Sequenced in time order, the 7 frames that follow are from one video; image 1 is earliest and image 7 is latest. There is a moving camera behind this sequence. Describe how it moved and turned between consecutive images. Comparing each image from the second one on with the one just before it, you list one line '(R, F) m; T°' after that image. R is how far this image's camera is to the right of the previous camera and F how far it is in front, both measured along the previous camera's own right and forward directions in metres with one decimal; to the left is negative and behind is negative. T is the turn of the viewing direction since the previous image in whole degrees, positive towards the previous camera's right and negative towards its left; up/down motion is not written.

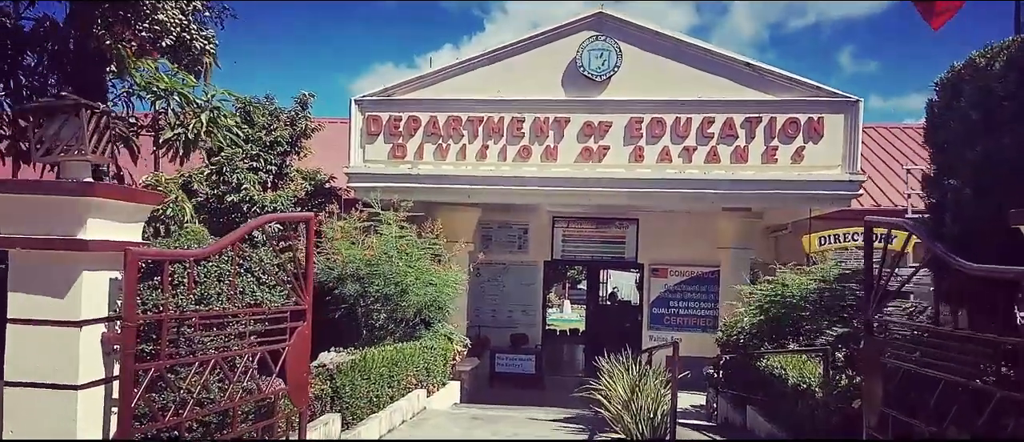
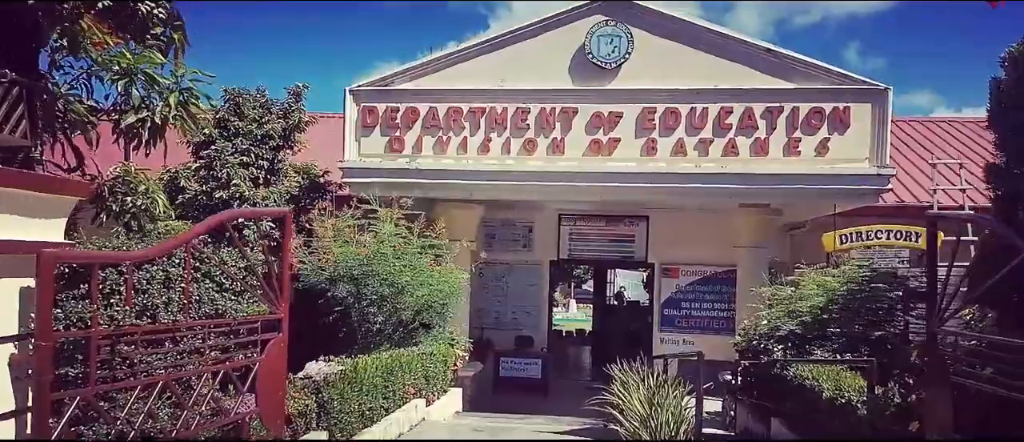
(0.0, +0.6) m; 0°
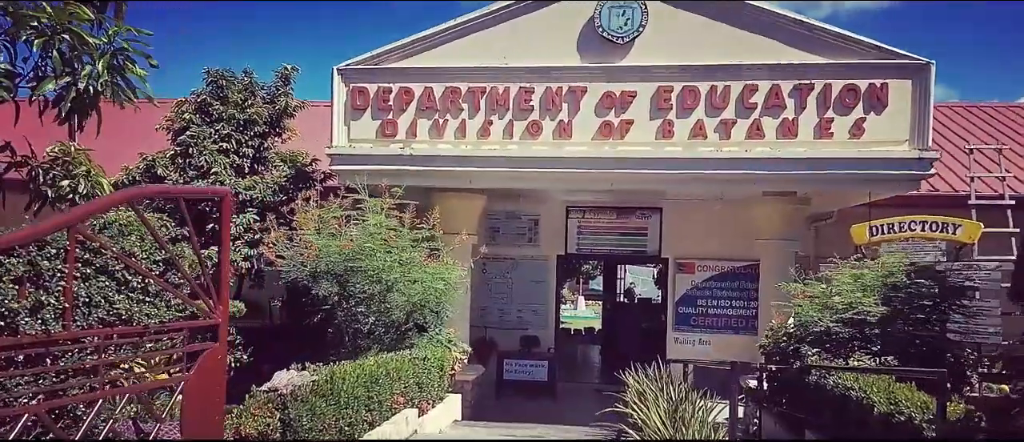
(+0.1, +0.9) m; -1°
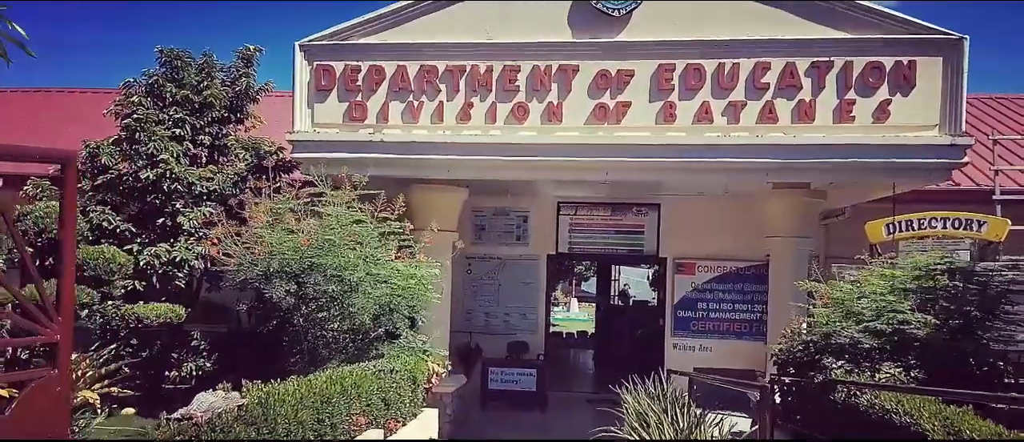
(+0.1, +1.0) m; 0°
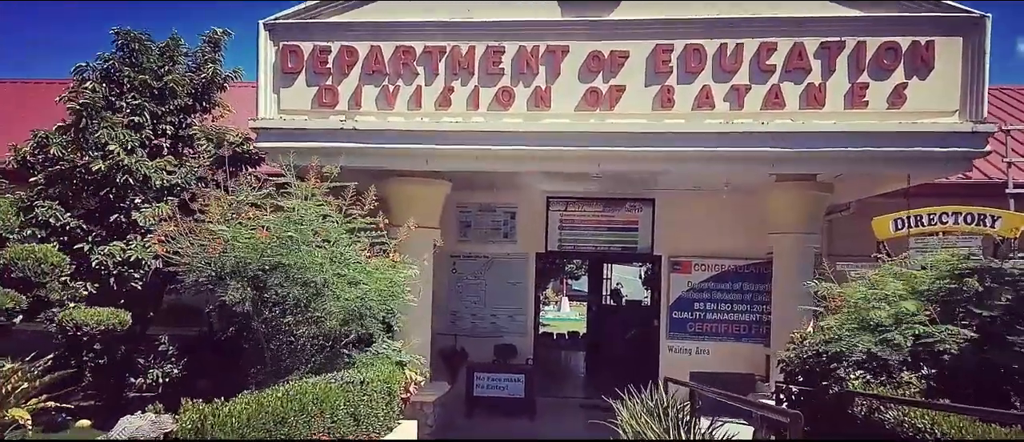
(+0.1, +0.7) m; +1°
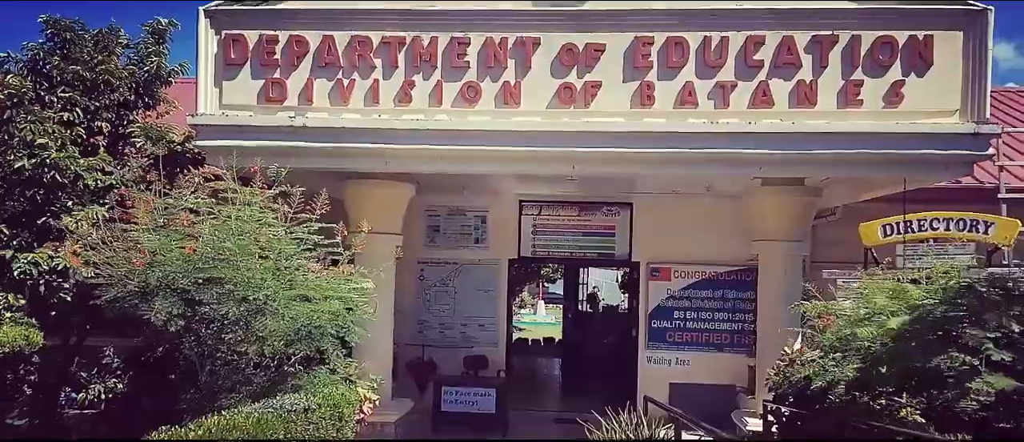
(+0.1, +0.6) m; +2°
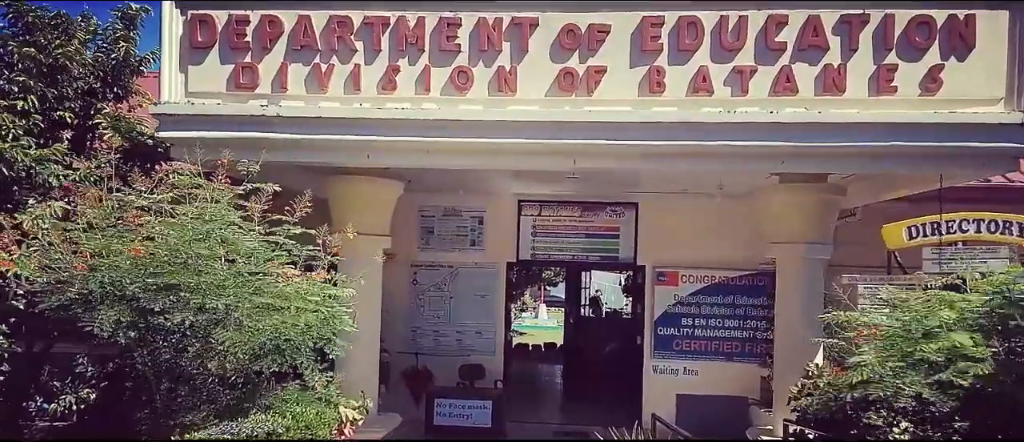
(+0.1, +0.7) m; 0°
